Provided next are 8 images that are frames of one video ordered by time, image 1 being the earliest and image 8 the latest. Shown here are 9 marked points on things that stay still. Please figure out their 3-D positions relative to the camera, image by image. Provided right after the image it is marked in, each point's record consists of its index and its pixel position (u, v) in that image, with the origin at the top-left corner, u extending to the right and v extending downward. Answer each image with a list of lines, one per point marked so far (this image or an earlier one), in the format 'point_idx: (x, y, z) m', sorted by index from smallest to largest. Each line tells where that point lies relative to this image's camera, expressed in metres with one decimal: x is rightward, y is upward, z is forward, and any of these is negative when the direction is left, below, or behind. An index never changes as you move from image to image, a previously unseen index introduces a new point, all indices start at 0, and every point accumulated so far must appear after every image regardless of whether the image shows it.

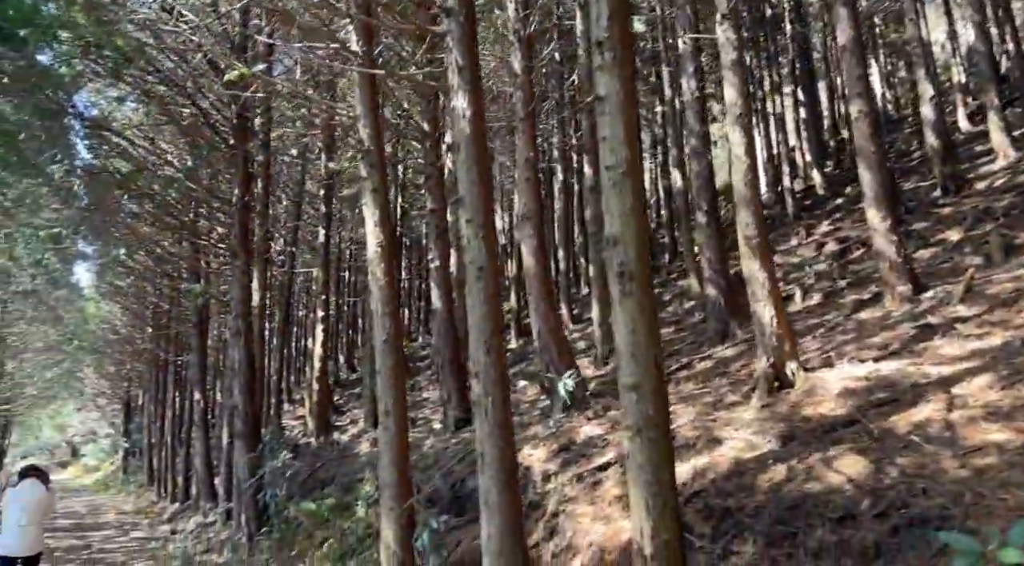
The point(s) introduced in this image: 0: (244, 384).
0: (-4.1, -1.6, +13.2) m
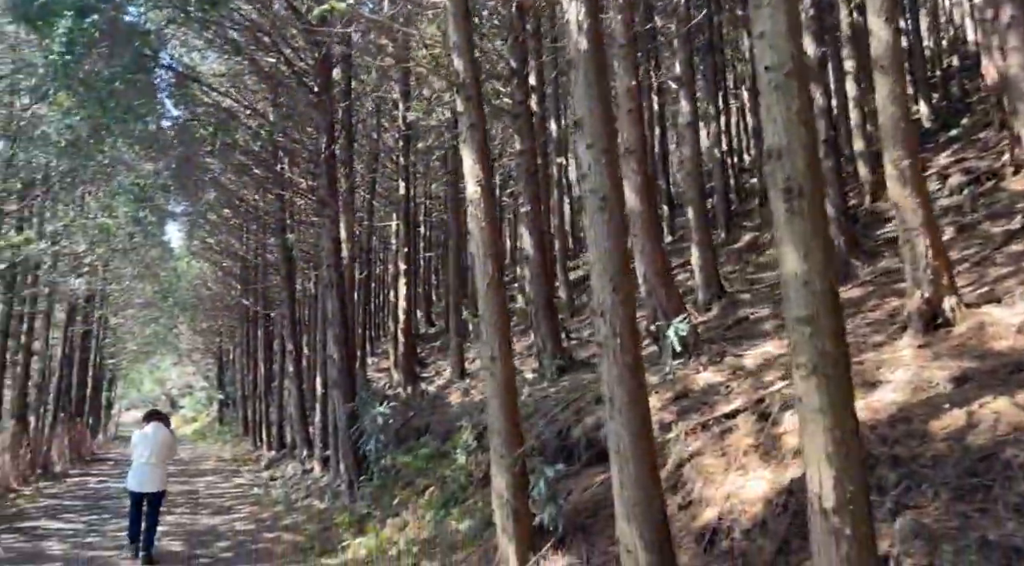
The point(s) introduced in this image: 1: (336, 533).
0: (-2.7, -0.8, +13.1) m
1: (-2.1, -3.0, +10.4) m
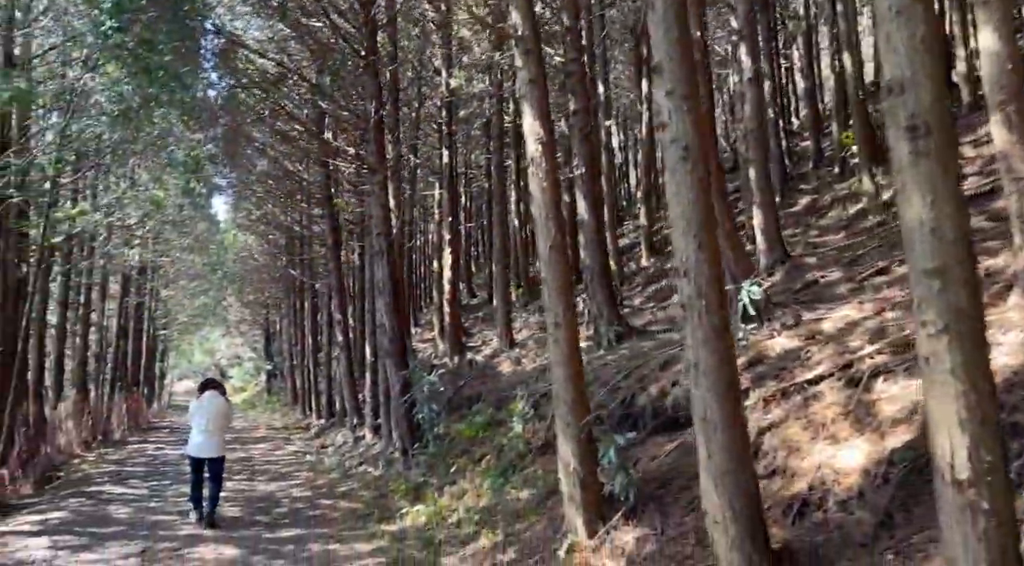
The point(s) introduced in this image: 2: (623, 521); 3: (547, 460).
0: (-1.9, -0.3, +13.0) m
1: (-1.4, -2.6, +10.3) m
2: (+0.8, -1.6, +5.9) m
3: (+0.3, -1.7, +8.4) m
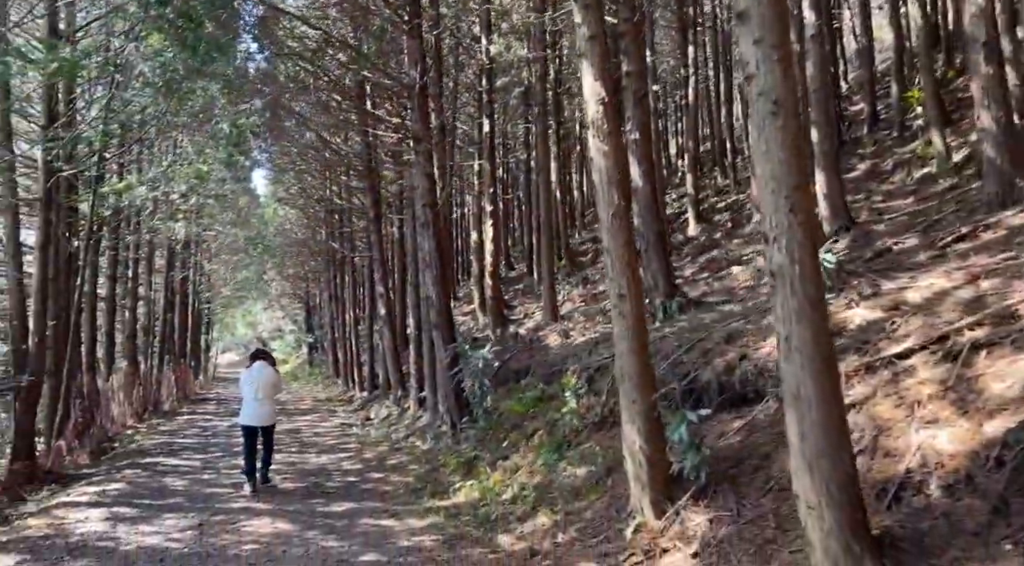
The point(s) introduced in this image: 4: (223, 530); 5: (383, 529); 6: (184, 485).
0: (-1.2, +0.1, +12.8) m
1: (-0.8, -2.3, +10.2) m
2: (+1.2, -1.4, +5.6) m
3: (+0.9, -1.5, +8.2) m
4: (-2.8, -2.4, +8.3) m
5: (-1.2, -2.3, +8.0) m
6: (-4.2, -2.6, +11.1) m
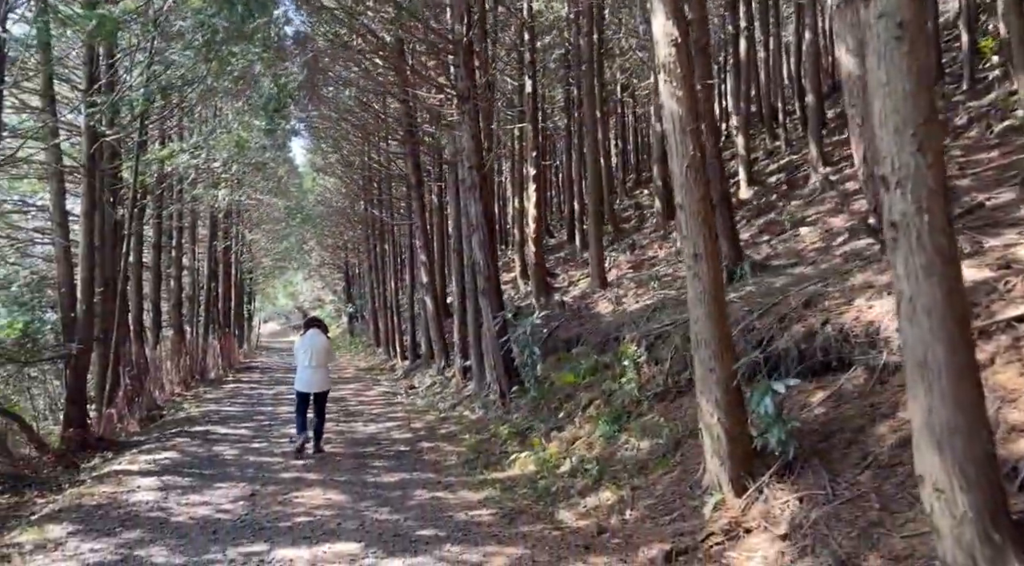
0: (-0.4, +0.6, +12.4) m
1: (-0.2, -1.9, +9.9) m
2: (+1.6, -1.2, +5.2) m
3: (+1.4, -1.1, +7.7) m
4: (-2.2, -2.0, +8.1) m
5: (-0.7, -2.0, +7.7) m
6: (-3.5, -2.2, +10.9) m
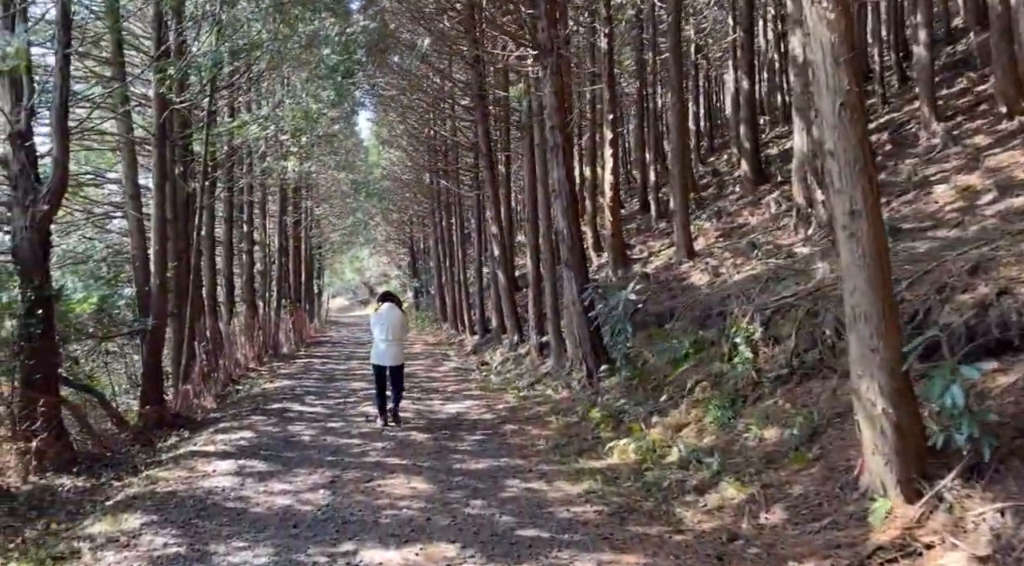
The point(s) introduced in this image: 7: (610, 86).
0: (+0.7, +1.0, +11.6) m
1: (+0.8, -1.5, +9.1) m
2: (+2.2, -1.0, +4.3) m
3: (+2.2, -0.8, +6.8) m
4: (-1.4, -1.8, +7.5) m
5: (+0.2, -1.7, +6.9) m
6: (-2.4, -1.8, +10.4) m
7: (+2.2, +4.3, +18.5) m
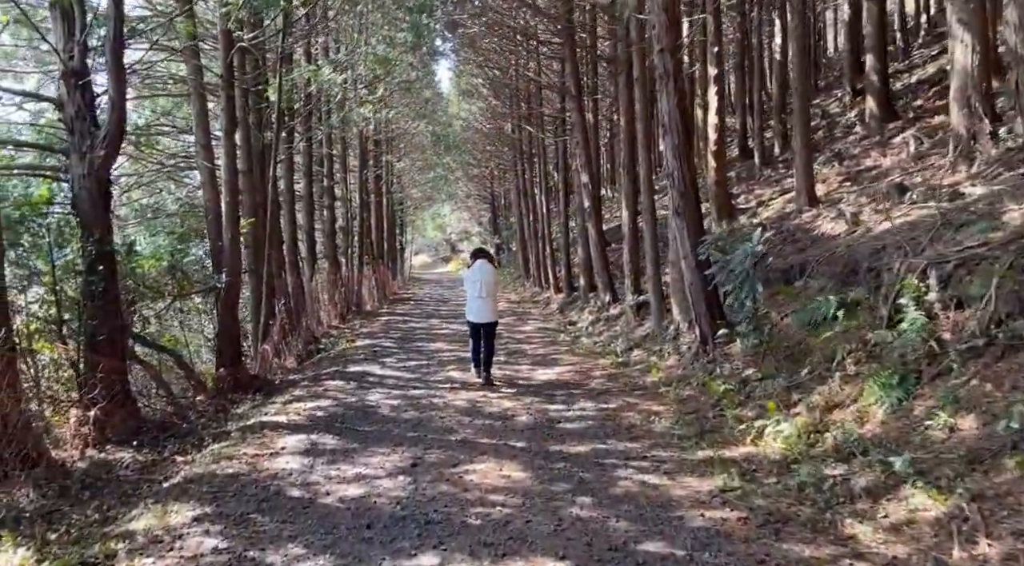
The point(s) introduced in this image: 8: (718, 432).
0: (+1.9, +1.6, +10.1) m
1: (+1.8, -1.1, +7.7) m
2: (+2.7, -0.8, +2.8) m
3: (+3.0, -0.5, +5.3) m
4: (-0.5, -1.4, +6.3) m
5: (+0.9, -1.4, +5.7) m
6: (-1.3, -1.3, +9.4) m
7: (+4.0, +5.2, +16.7) m
8: (+1.8, -1.3, +7.5) m
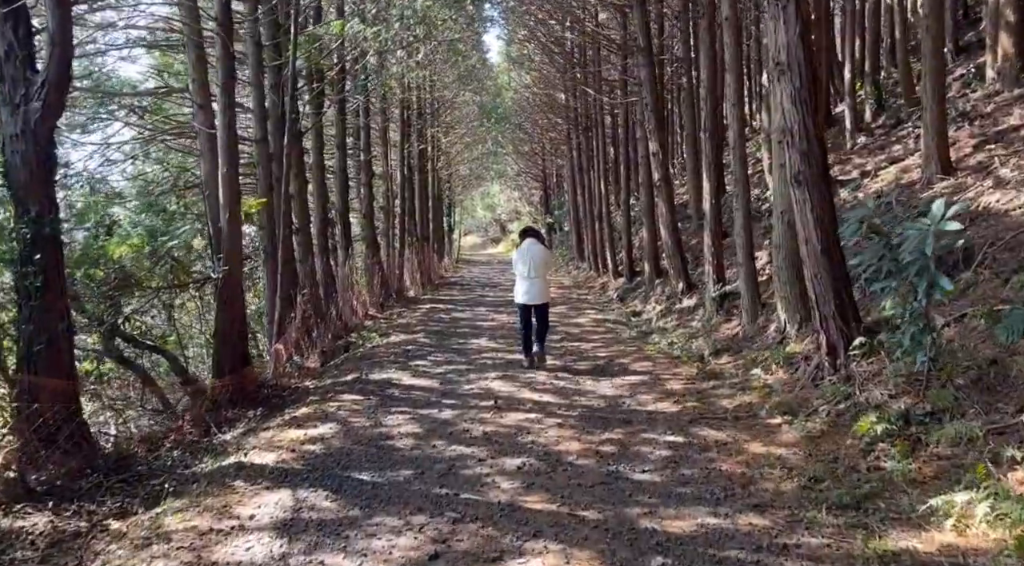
0: (+2.5, +1.7, +7.6) m
1: (+2.2, -1.1, +5.3) m
2: (+2.9, -0.9, +0.3) m
3: (+3.3, -0.5, +2.8) m
4: (-0.2, -1.4, +4.1) m
5: (+1.3, -1.4, +3.3) m
6: (-0.8, -1.3, +7.1) m
7: (+5.0, +5.4, +14.0) m
8: (+2.2, -1.3, +5.0) m
